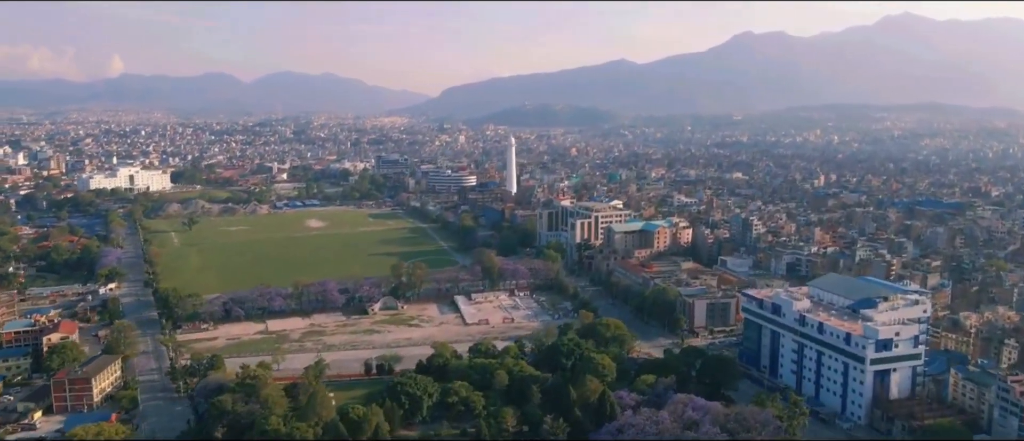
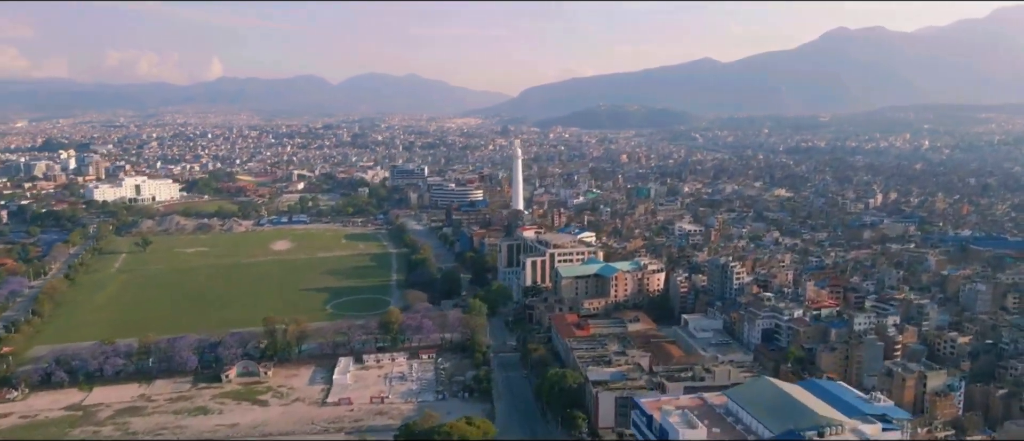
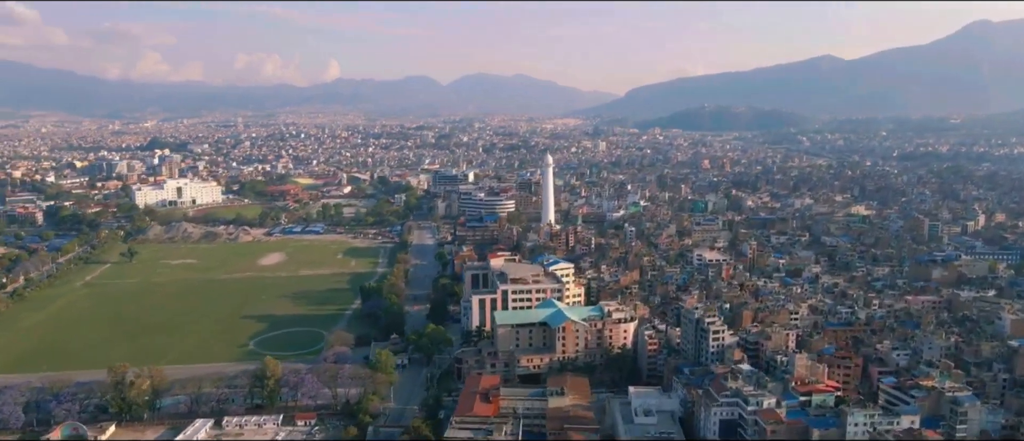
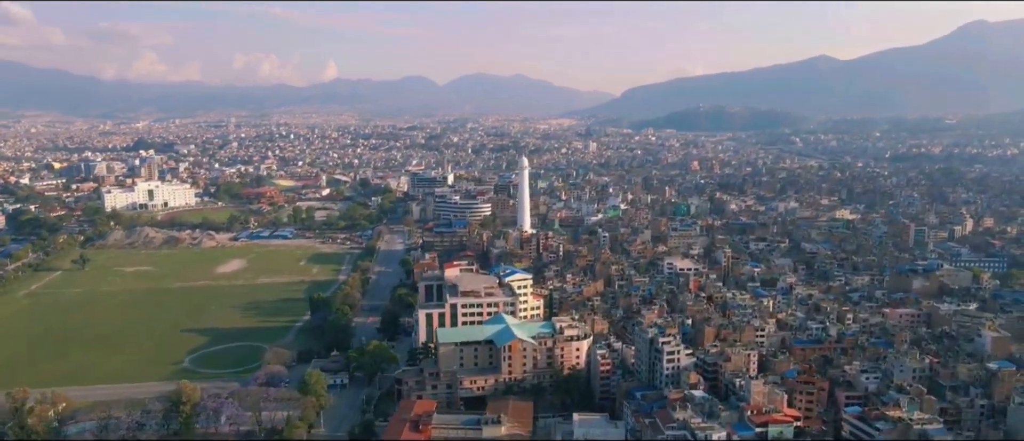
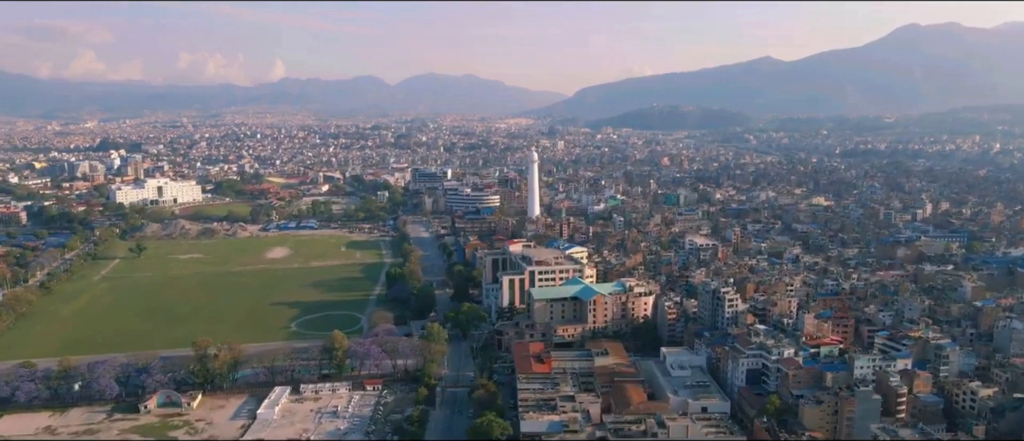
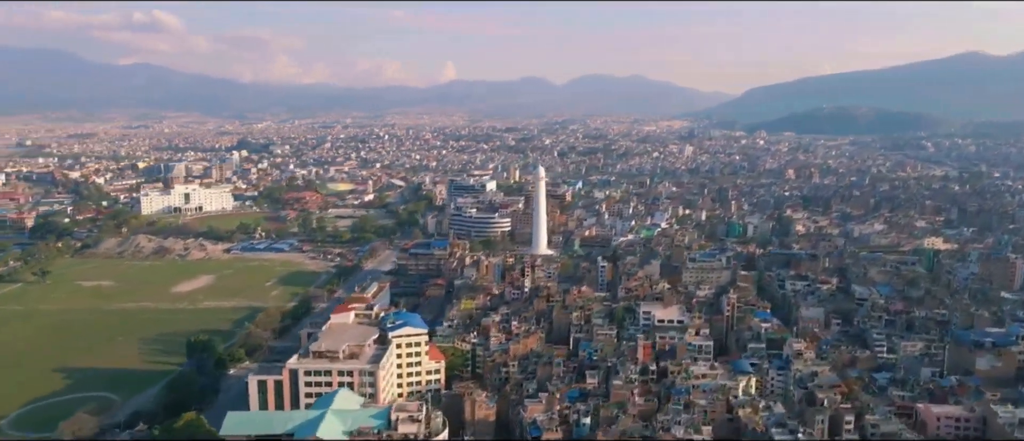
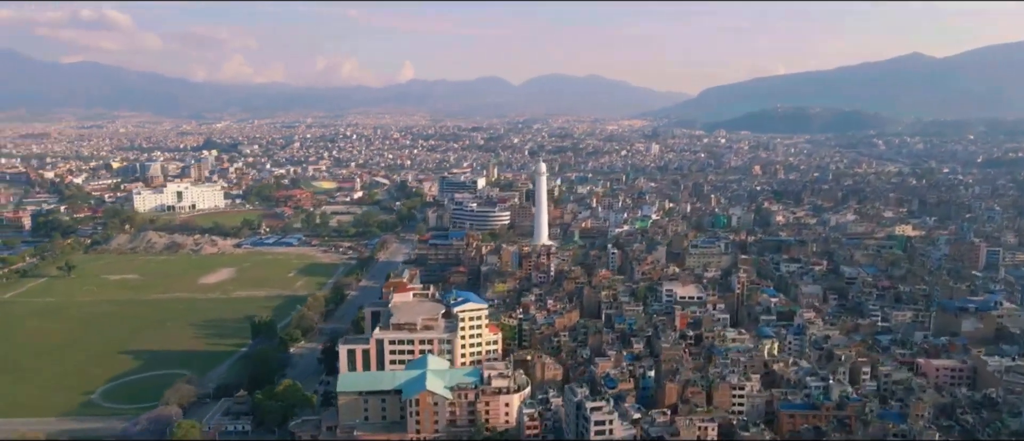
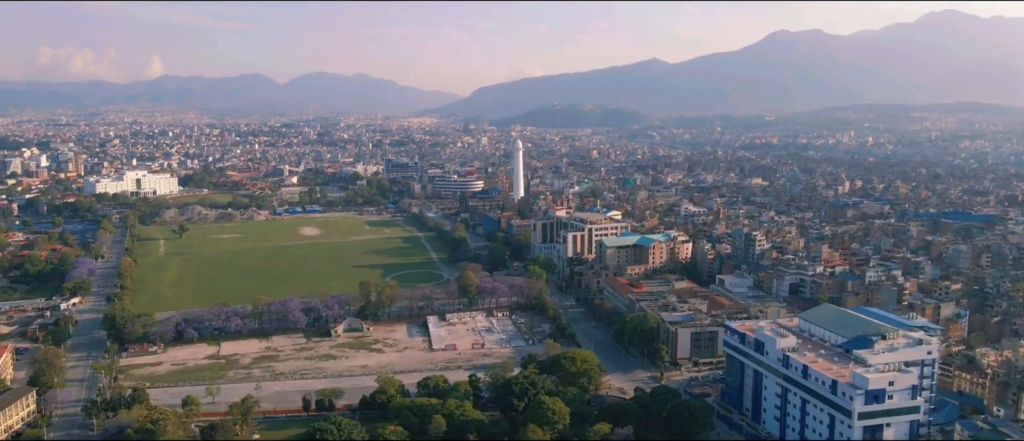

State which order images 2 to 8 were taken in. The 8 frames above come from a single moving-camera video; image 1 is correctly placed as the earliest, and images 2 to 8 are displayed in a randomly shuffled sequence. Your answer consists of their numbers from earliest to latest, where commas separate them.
8, 2, 5, 3, 4, 7, 6
